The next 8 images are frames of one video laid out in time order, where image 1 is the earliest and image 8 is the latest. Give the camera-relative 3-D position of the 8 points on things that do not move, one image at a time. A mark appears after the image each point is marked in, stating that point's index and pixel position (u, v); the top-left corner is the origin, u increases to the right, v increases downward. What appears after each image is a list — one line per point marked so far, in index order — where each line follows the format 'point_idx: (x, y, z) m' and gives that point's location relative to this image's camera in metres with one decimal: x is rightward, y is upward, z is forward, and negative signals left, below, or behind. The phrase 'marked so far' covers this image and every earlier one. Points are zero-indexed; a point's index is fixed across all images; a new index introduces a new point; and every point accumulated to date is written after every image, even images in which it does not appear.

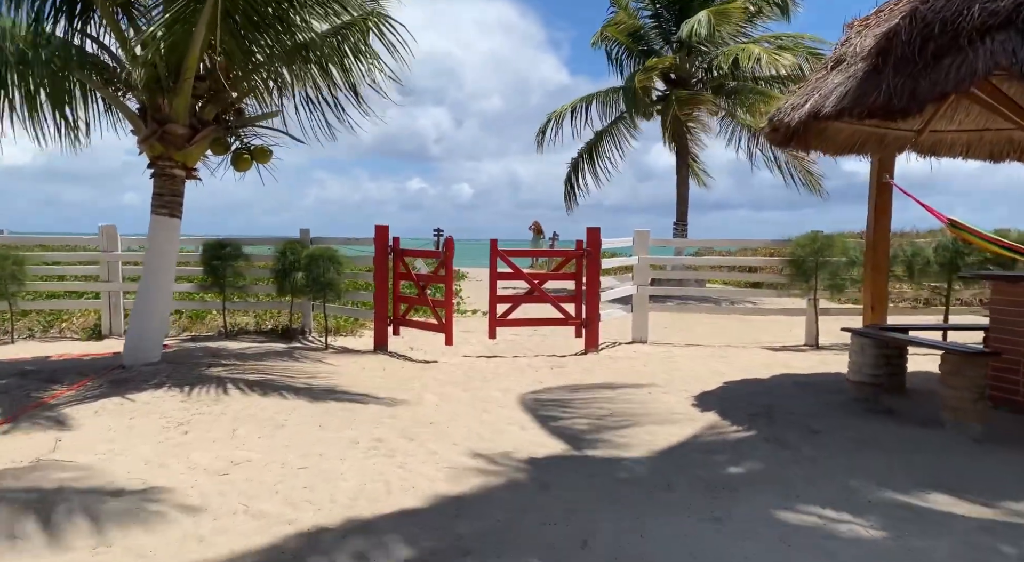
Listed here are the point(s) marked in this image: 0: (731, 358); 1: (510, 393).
0: (+2.5, -0.9, +9.8) m
1: (0.0, -1.0, +7.3) m
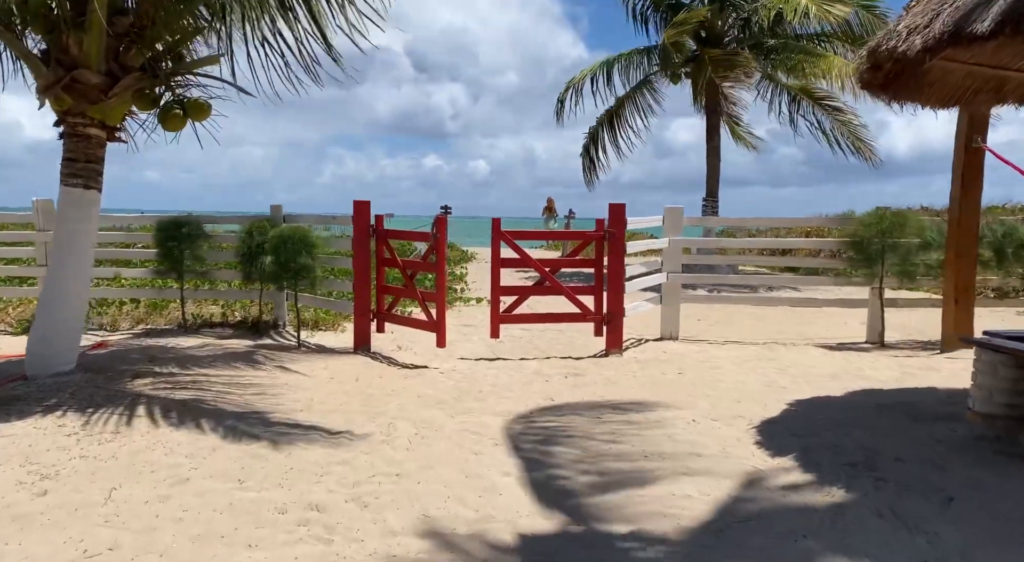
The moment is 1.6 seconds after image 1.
0: (+2.5, -0.8, +8.1) m
1: (0.0, -0.9, +5.6) m
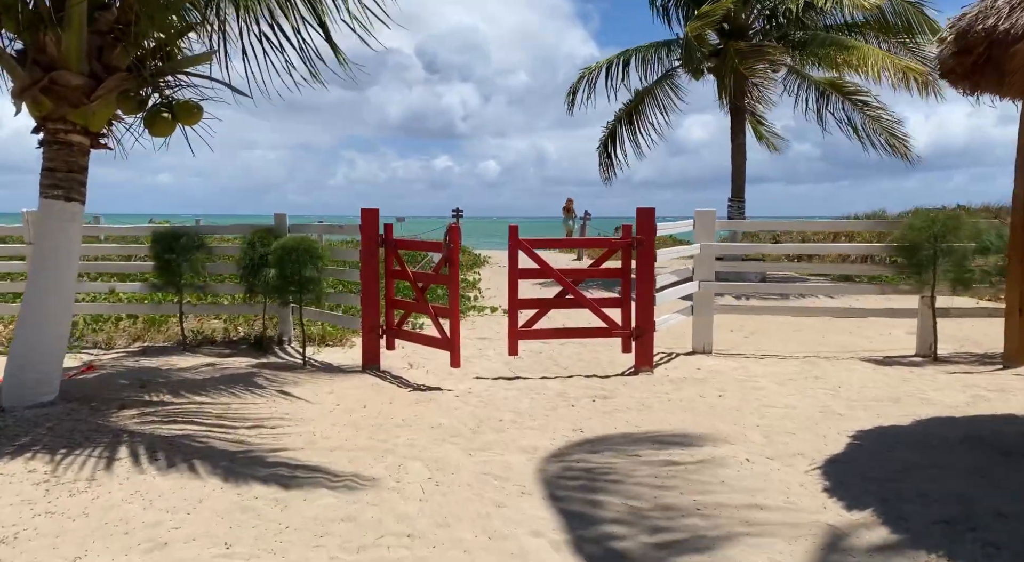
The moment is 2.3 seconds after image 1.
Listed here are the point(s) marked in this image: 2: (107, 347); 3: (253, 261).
0: (+2.7, -0.9, +7.4) m
1: (+0.1, -1.0, +4.9) m
2: (-4.2, -0.7, +9.1) m
3: (-2.6, +0.2, +8.6) m
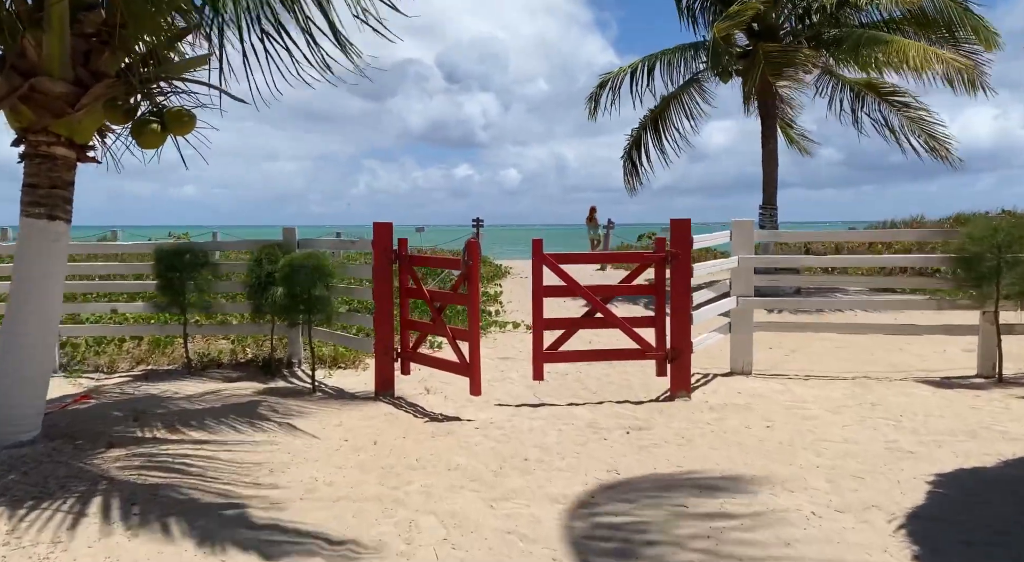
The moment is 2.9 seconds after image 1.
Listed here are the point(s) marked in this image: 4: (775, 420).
0: (+2.9, -1.0, +6.7) m
1: (+0.3, -1.1, +4.3) m
2: (-4.0, -0.9, +8.6) m
3: (-2.4, 0.0, +8.1) m
4: (+2.0, -1.0, +6.5) m
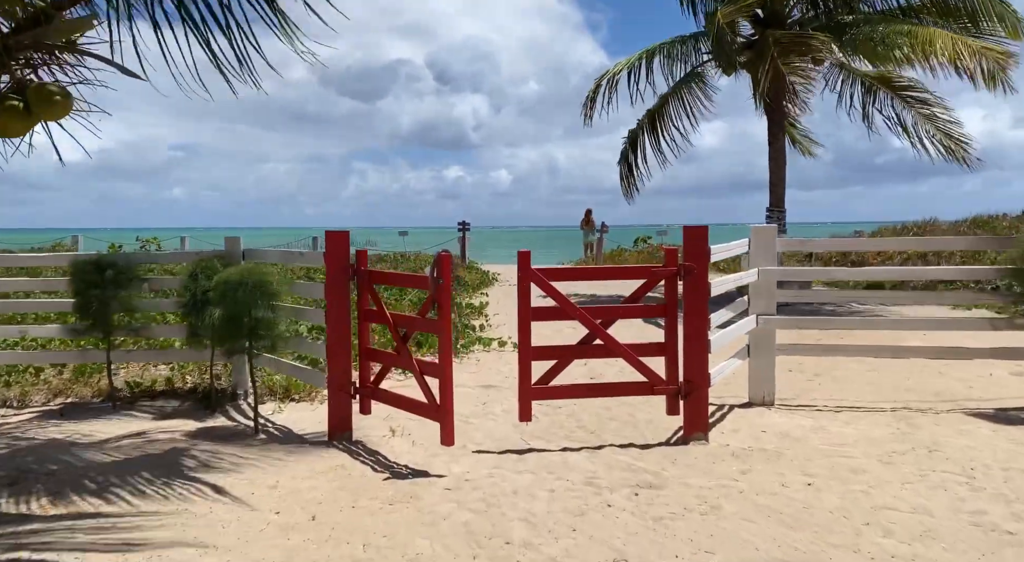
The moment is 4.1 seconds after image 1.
0: (+2.8, -1.1, +5.5) m
1: (+0.2, -1.3, +3.0) m
2: (-4.1, -1.0, +7.3) m
3: (-2.5, -0.1, +6.8) m
4: (+1.9, -1.2, +5.3) m
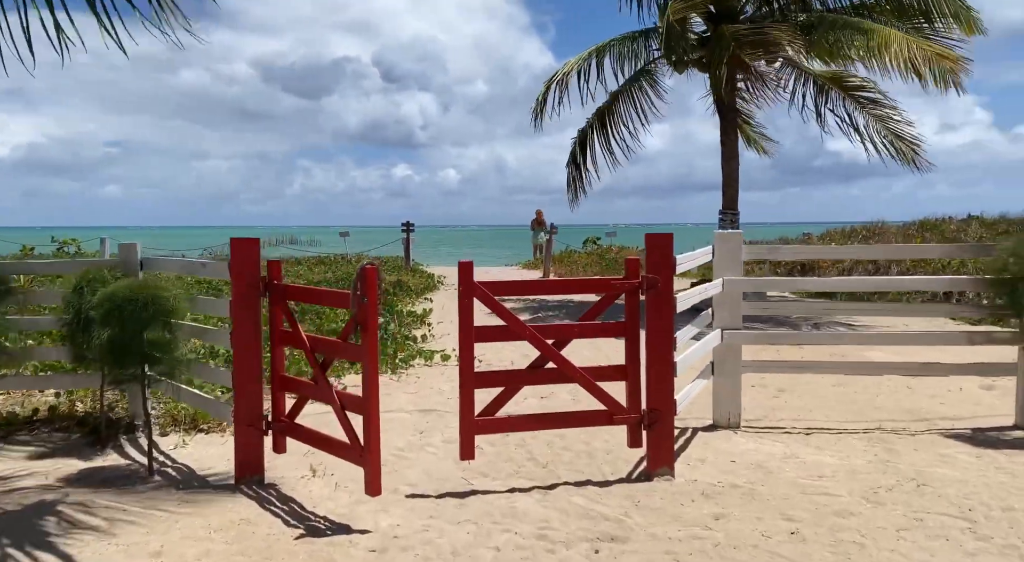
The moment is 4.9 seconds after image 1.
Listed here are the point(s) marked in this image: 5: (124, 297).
0: (+2.5, -1.2, +4.8) m
1: (0.0, -1.4, +2.2) m
2: (-4.6, -1.1, +6.2) m
3: (-2.9, -0.2, +5.8) m
4: (+1.5, -1.3, +4.6) m
5: (-2.4, -0.1, +5.4) m
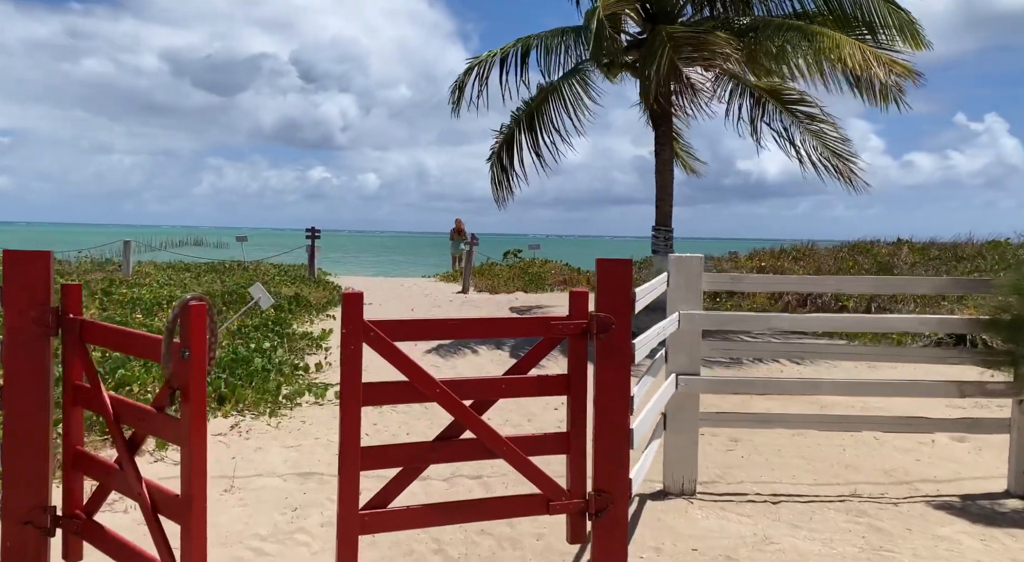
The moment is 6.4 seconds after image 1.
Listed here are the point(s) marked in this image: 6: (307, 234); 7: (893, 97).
0: (+2.0, -1.5, +3.6) m
1: (-0.2, -1.5, +0.8) m
2: (-5.1, -1.2, +4.3) m
3: (-3.4, -0.3, +4.1) m
4: (+1.1, -1.5, +3.2) m
5: (-2.8, -0.2, +3.7) m
6: (-4.6, +1.1, +19.5) m
7: (+5.1, +2.5, +11.7) m
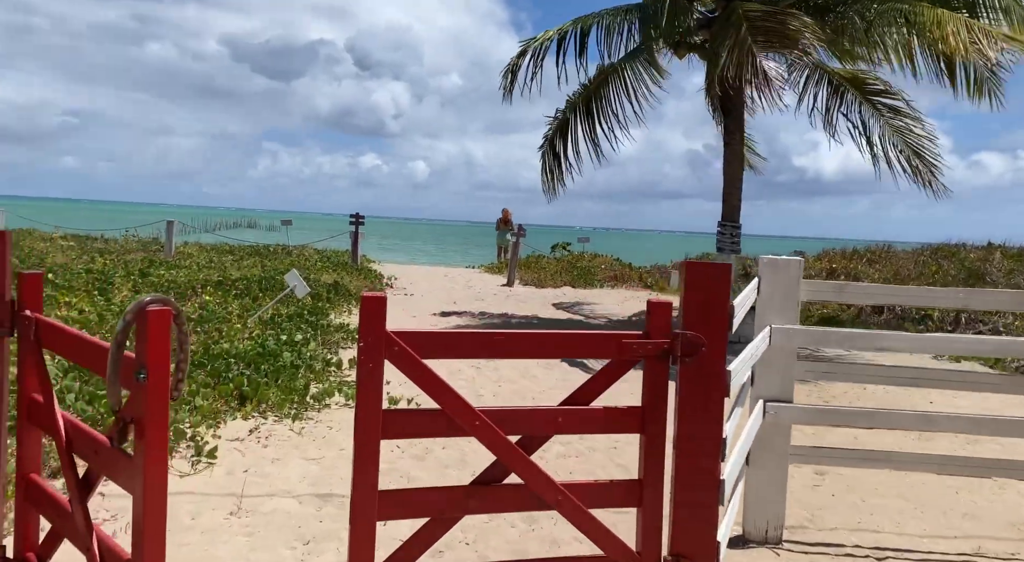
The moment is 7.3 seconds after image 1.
0: (+2.2, -1.5, +2.7) m
1: (-0.1, -1.6, 0.0) m
2: (-4.9, -1.1, +3.7) m
3: (-3.2, -0.2, +3.4) m
4: (+1.3, -1.5, +2.4) m
5: (-2.6, -0.1, +3.0) m
6: (-3.5, +1.3, +18.8) m
7: (+5.9, +2.4, +10.5) m
